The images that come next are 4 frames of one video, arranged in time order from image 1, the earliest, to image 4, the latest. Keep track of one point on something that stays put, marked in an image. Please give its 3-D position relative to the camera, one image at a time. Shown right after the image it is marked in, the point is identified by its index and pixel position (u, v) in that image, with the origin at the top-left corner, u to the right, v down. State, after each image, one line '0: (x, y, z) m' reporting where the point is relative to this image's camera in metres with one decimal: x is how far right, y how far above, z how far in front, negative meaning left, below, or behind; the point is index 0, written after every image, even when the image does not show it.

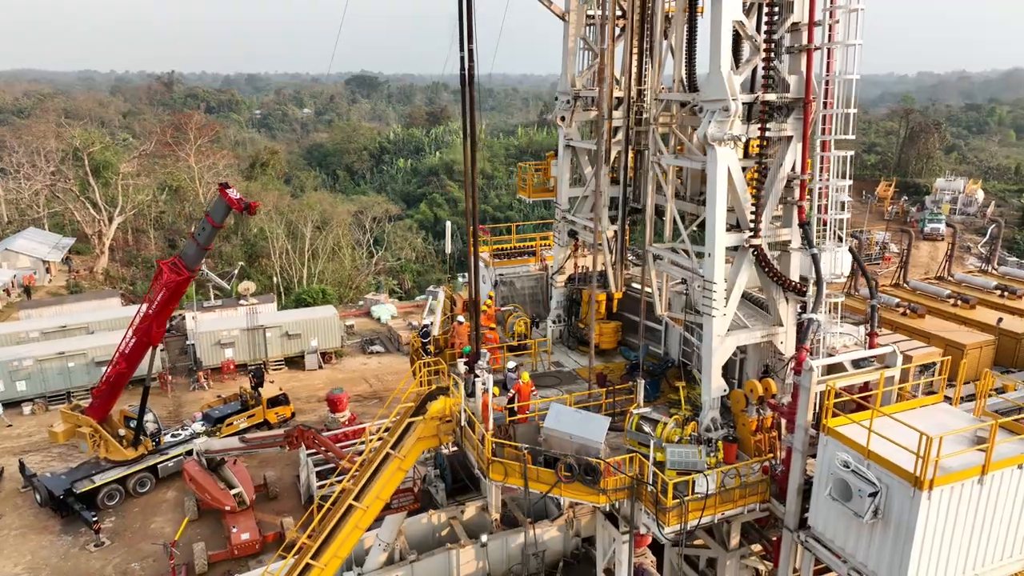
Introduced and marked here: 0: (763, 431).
0: (+4.4, -2.5, +12.6) m
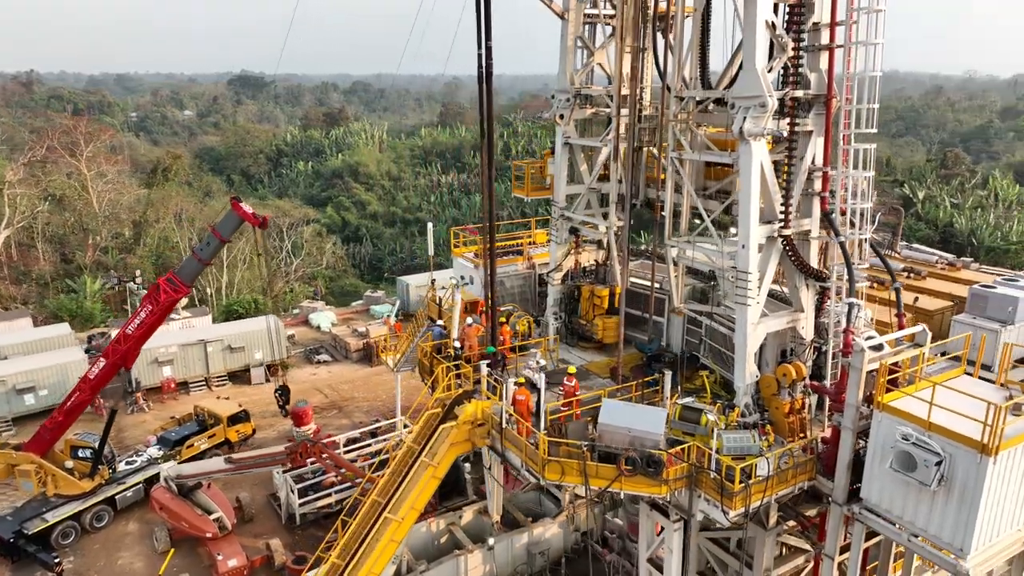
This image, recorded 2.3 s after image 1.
0: (+5.2, -2.3, +13.2) m
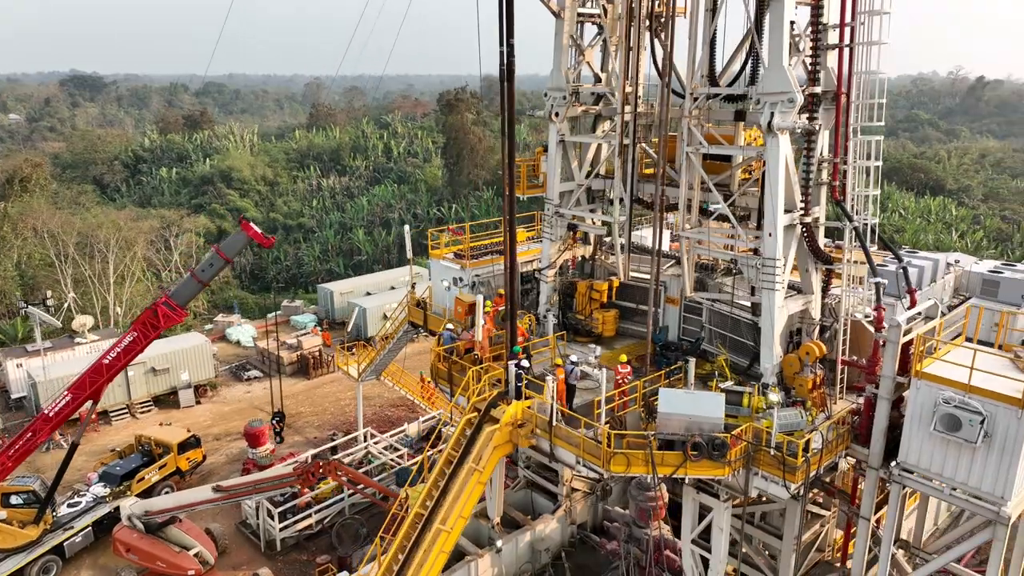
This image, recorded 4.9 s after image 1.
0: (+6.1, -2.0, +14.1) m
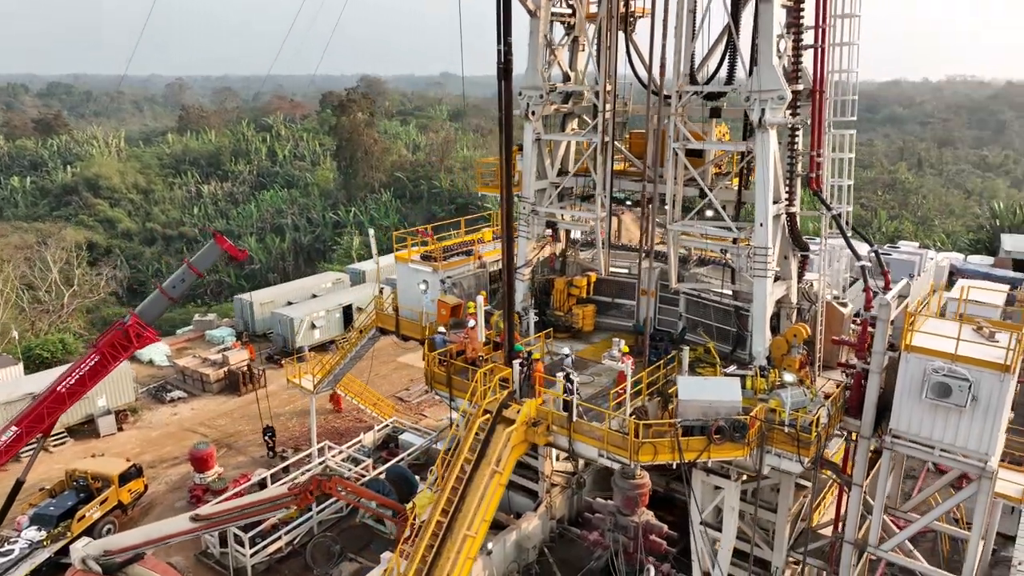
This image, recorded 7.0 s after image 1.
0: (+6.3, -1.7, +15.1) m
